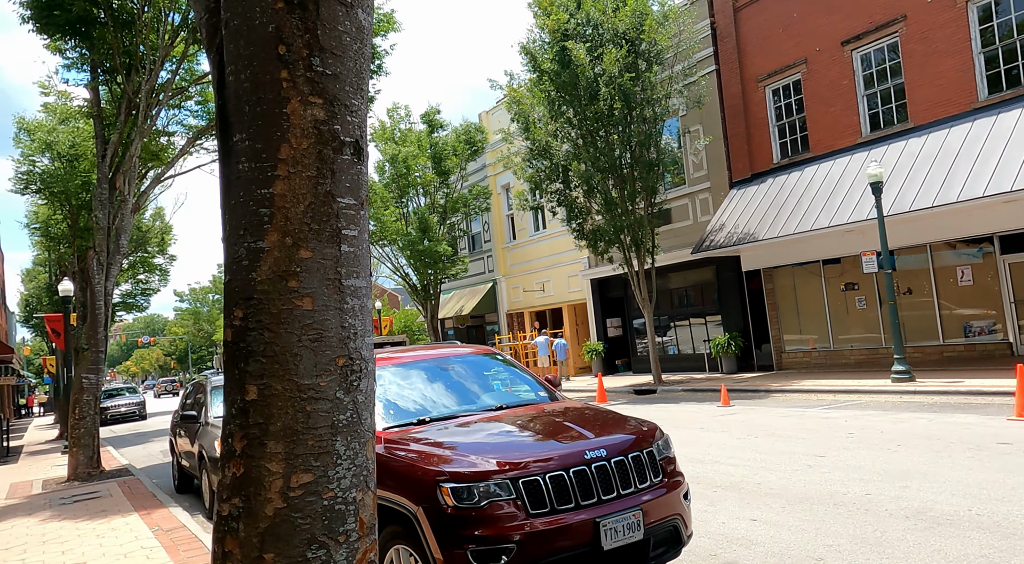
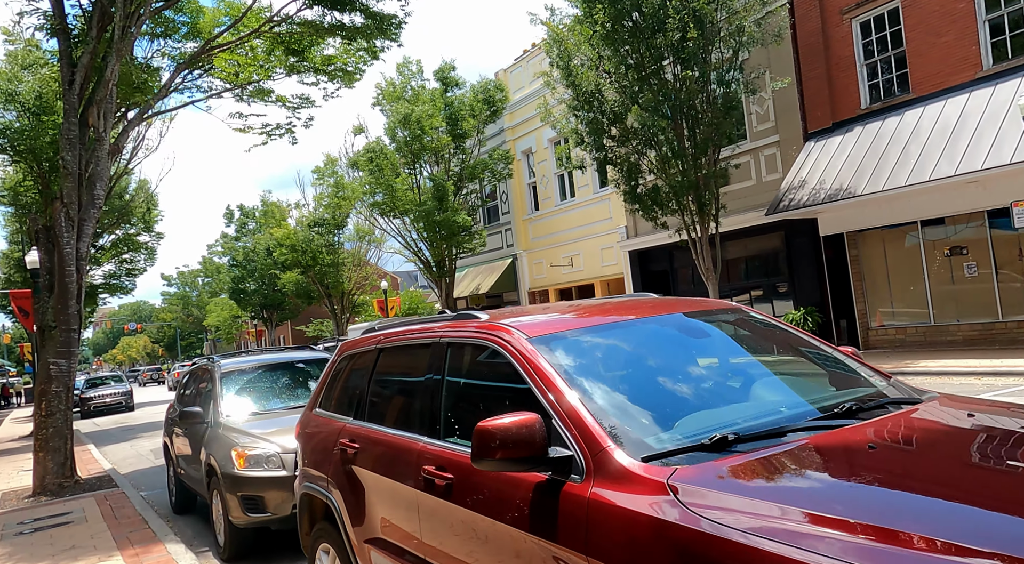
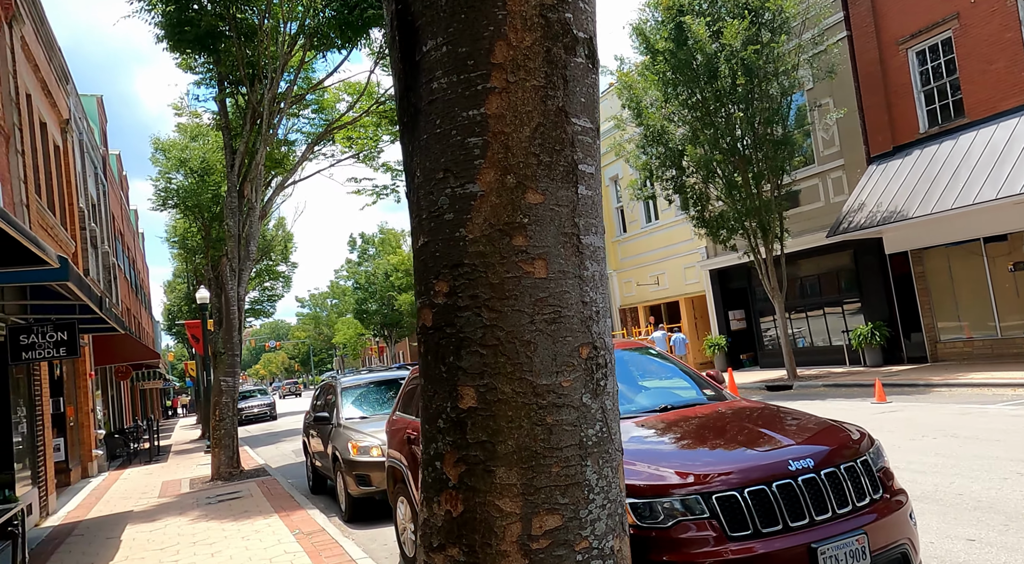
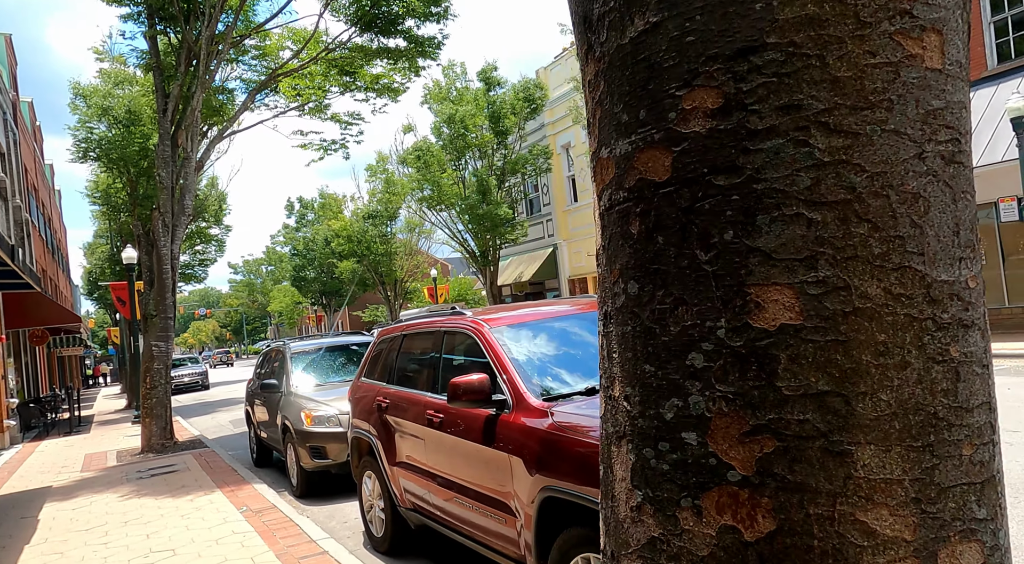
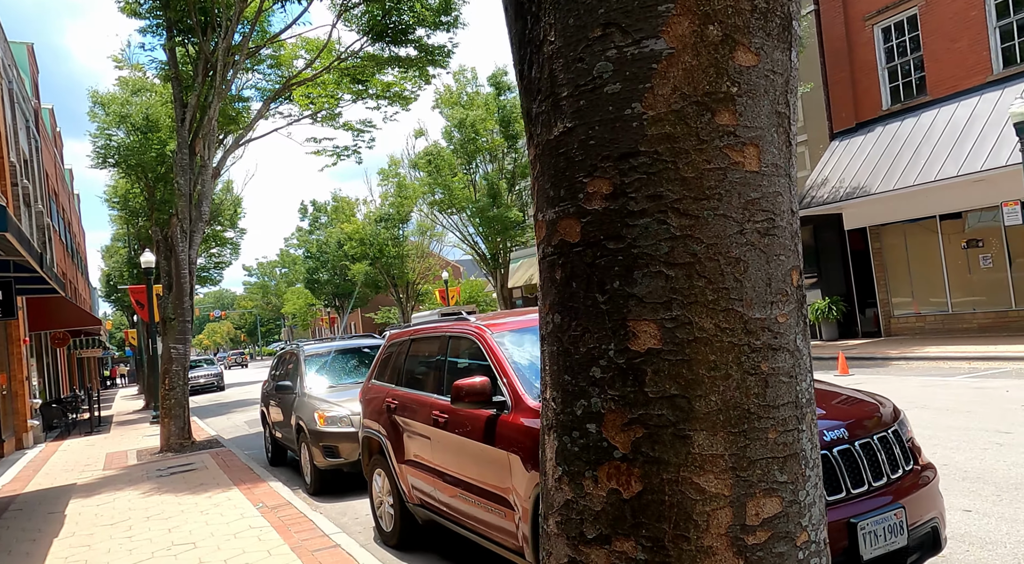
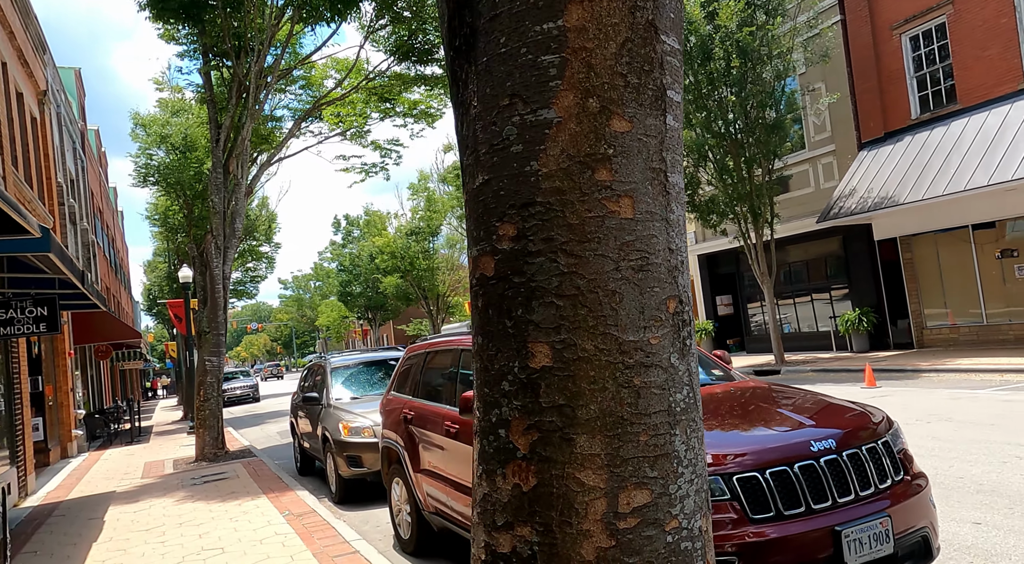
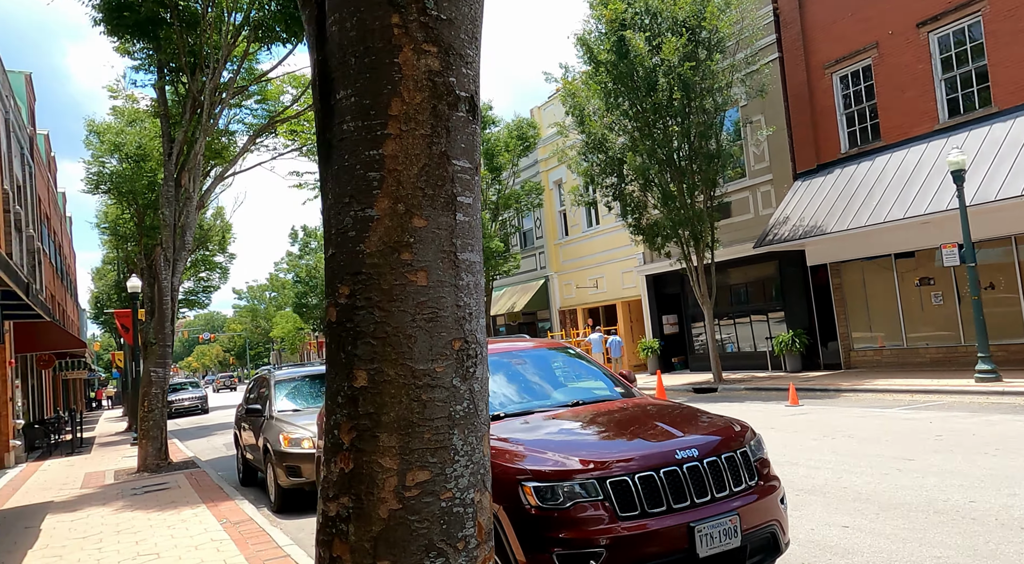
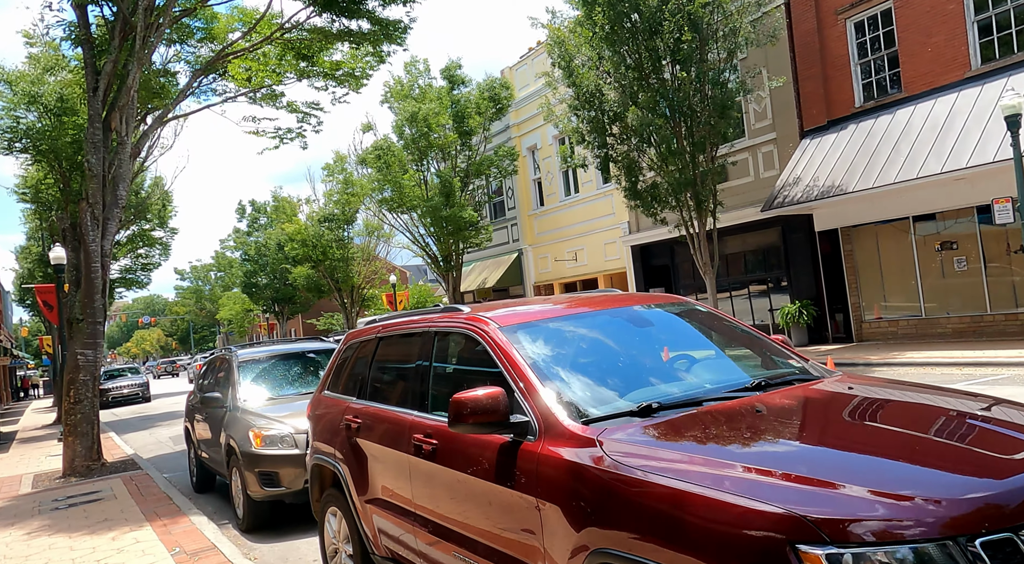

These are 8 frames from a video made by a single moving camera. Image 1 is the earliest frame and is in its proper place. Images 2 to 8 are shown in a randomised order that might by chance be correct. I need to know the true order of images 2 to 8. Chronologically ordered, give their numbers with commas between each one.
7, 3, 6, 5, 4, 8, 2
